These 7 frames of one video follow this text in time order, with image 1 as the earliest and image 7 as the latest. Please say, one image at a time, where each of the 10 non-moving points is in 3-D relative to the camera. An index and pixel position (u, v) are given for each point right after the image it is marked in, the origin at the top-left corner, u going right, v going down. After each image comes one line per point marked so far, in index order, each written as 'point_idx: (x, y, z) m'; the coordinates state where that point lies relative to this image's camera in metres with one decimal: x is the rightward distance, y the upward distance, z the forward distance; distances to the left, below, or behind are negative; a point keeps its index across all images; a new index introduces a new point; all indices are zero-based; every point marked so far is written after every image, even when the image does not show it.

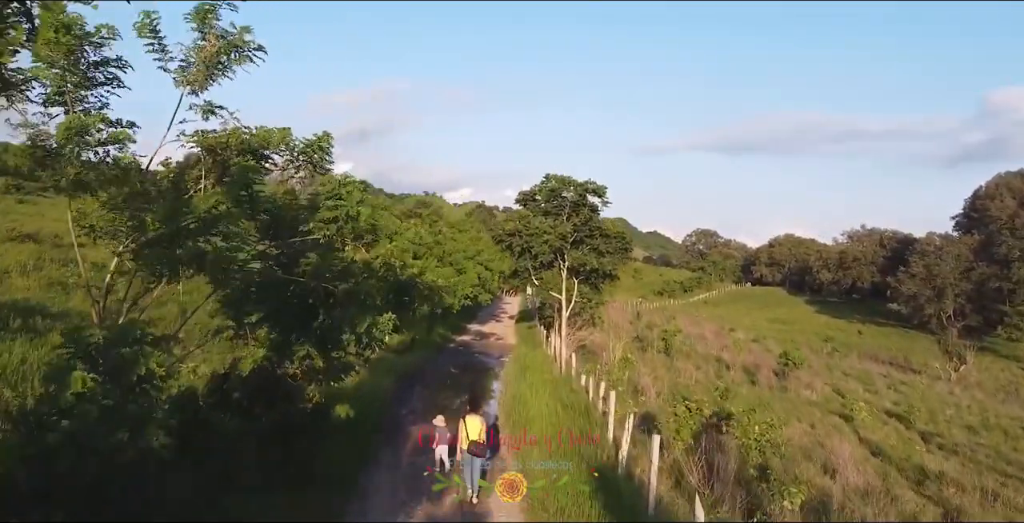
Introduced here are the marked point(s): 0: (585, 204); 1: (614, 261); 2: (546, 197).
0: (+2.5, +2.0, +18.8) m
1: (+3.6, 0.0, +19.2) m
2: (+1.2, +2.2, +19.1) m
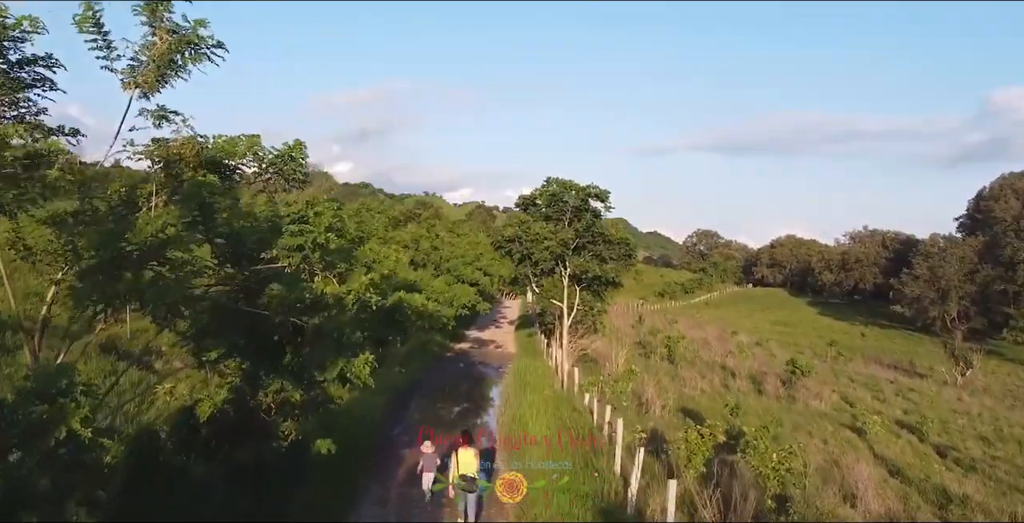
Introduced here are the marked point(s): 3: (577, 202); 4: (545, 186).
0: (+2.5, +1.7, +18.2) m
1: (+3.6, -0.2, +18.5) m
2: (+1.2, +2.0, +18.4) m
3: (+2.2, +1.9, +18.0) m
4: (+1.2, +2.5, +19.1) m
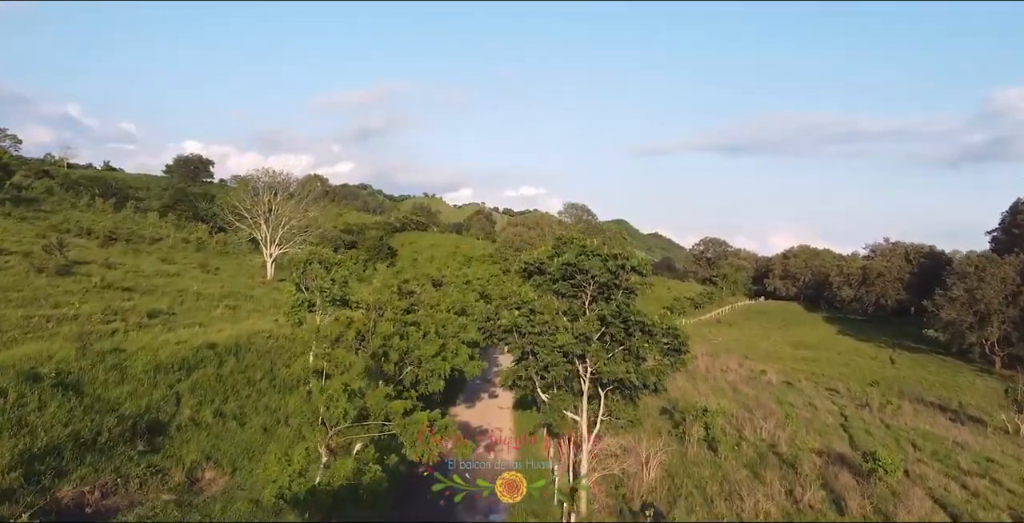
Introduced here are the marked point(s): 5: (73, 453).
0: (+2.4, -0.5, +12.5) m
1: (+3.5, -2.5, +12.8) m
2: (+1.1, -0.3, +12.7) m
3: (+2.1, -0.4, +12.3) m
4: (+1.1, +0.3, +13.4) m
5: (-9.2, -4.0, +11.4) m
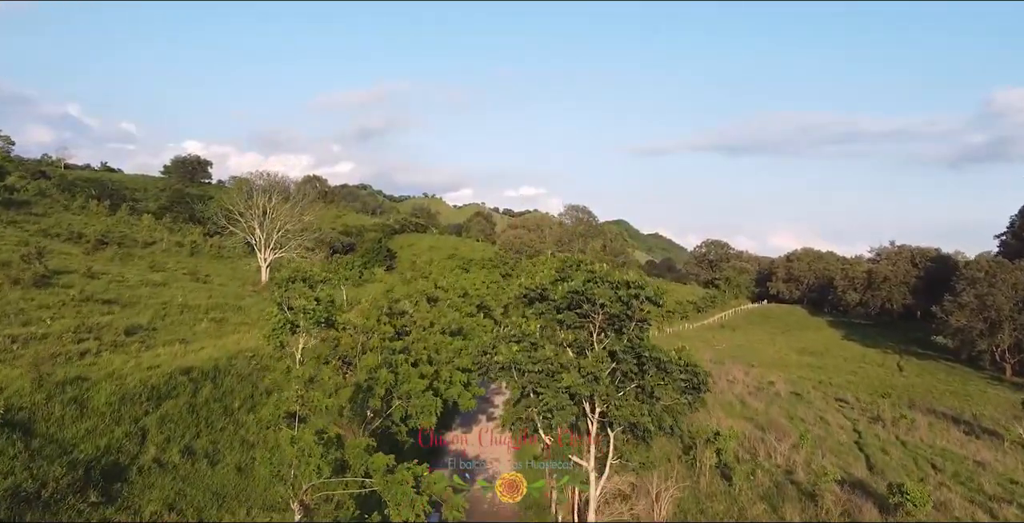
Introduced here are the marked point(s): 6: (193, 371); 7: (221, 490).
0: (+2.4, -1.1, +11.1) m
1: (+3.5, -3.1, +11.4) m
2: (+1.1, -0.8, +11.4) m
3: (+2.1, -0.9, +10.9) m
4: (+1.0, -0.3, +12.0) m
5: (-9.2, -4.6, +10.0) m
6: (-10.2, -3.5, +17.4) m
7: (-6.8, -5.4, +12.8) m
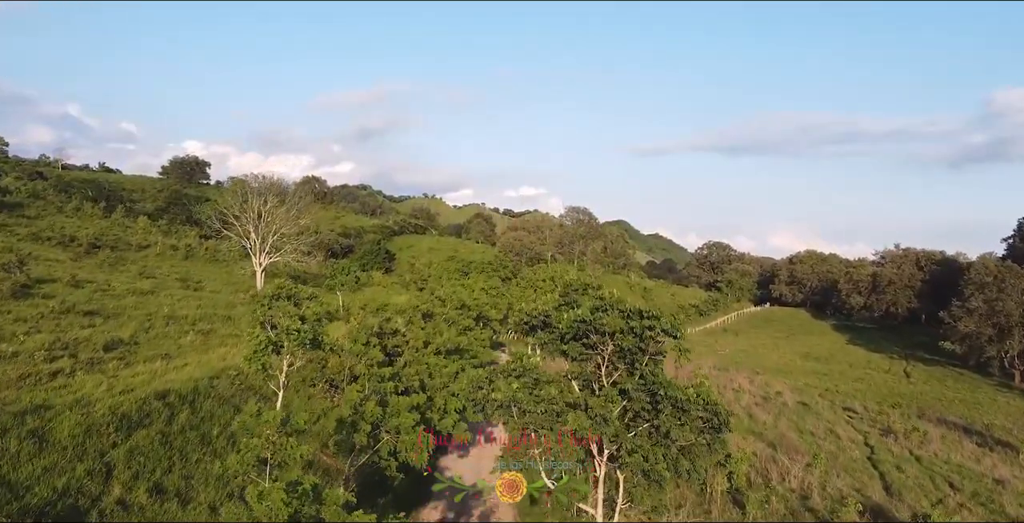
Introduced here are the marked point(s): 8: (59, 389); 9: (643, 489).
0: (+2.4, -1.6, +10.0) m
1: (+3.4, -3.6, +10.3) m
2: (+1.1, -1.3, +10.2) m
3: (+2.0, -1.4, +9.8) m
4: (+1.0, -0.8, +10.9) m
5: (-9.2, -5.0, +8.9) m
6: (-10.2, -4.0, +16.3) m
7: (-6.8, -5.9, +11.6) m
8: (-13.4, -3.7, +16.1) m
9: (+2.6, -4.6, +11.1) m
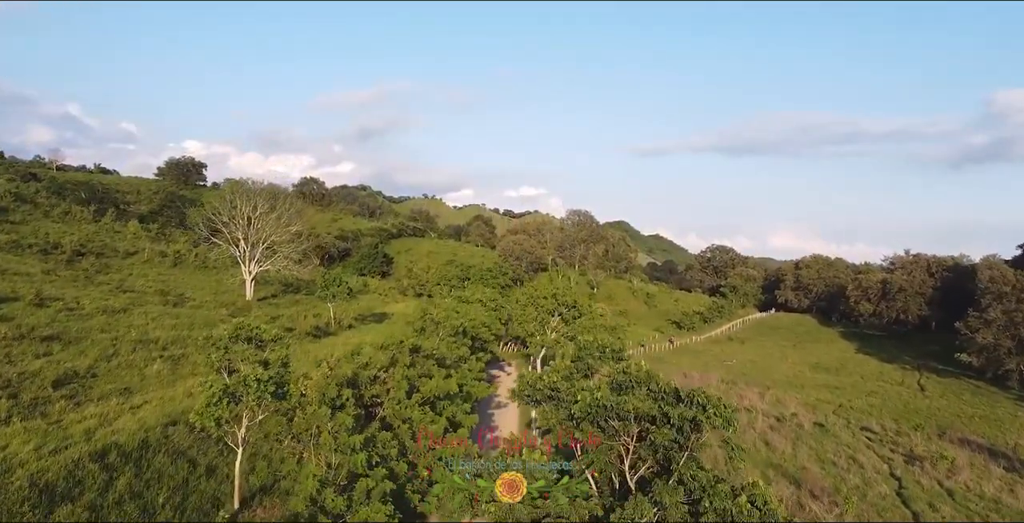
0: (+2.3, -2.5, +7.7) m
1: (+3.4, -4.5, +8.0) m
2: (+1.0, -2.2, +7.9) m
3: (+2.0, -2.3, +7.5) m
4: (+1.0, -1.7, +8.6) m
5: (-9.3, -5.9, +6.6) m
6: (-10.3, -4.9, +14.0) m
7: (-6.9, -6.8, +9.3) m
8: (-13.4, -4.6, +13.8) m
9: (+2.5, -5.5, +8.8) m
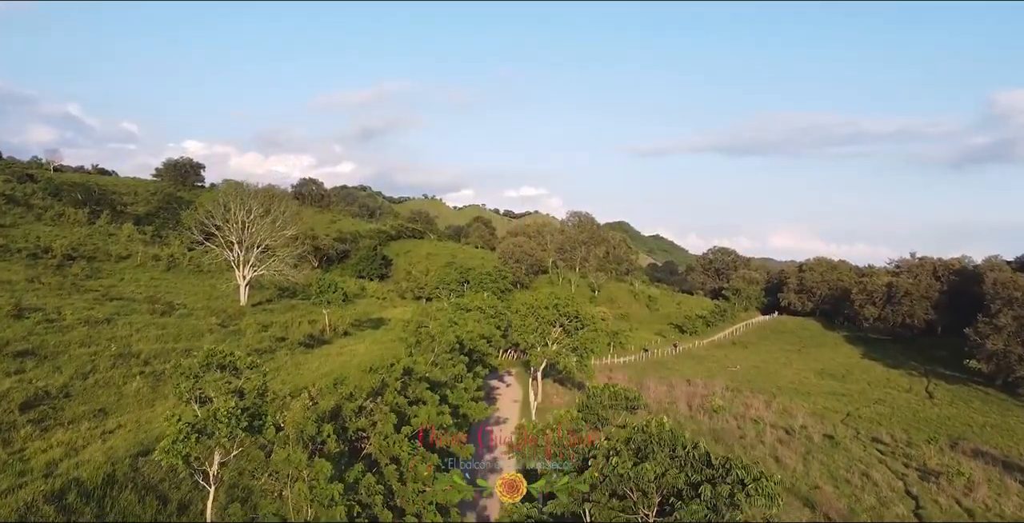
0: (+2.3, -3.0, +6.4) m
1: (+3.4, -5.0, +6.8) m
2: (+1.0, -2.7, +6.7) m
3: (+1.9, -2.8, +6.2) m
4: (+0.9, -2.2, +7.3) m
5: (-9.3, -6.4, +5.3) m
6: (-10.3, -5.4, +12.7) m
7: (-6.9, -7.2, +8.1) m
8: (-13.5, -5.1, +12.5) m
9: (+2.5, -6.0, +7.6) m
